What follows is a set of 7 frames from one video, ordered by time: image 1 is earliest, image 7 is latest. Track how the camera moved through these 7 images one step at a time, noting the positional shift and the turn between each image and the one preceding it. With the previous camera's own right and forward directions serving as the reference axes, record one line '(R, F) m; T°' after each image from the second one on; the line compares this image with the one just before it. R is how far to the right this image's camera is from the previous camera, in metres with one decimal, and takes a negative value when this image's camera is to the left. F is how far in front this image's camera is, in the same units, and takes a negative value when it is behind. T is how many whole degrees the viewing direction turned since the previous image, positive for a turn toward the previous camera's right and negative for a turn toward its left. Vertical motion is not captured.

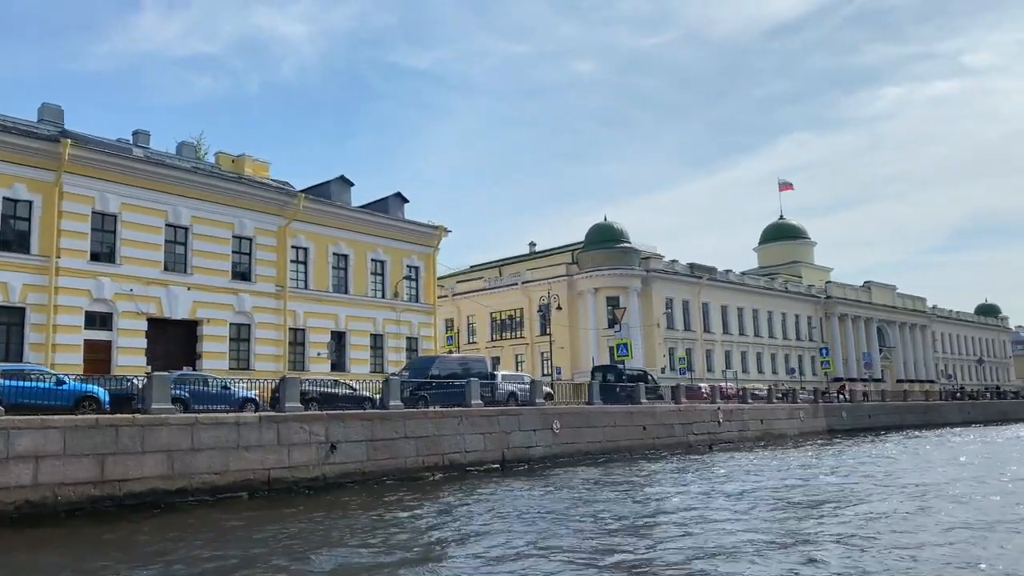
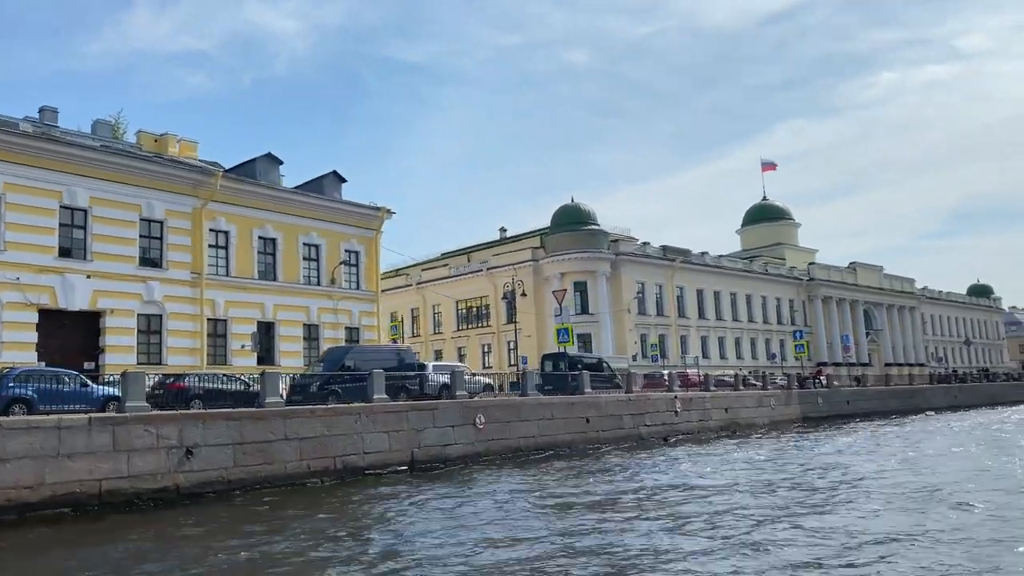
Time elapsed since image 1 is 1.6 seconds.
(+1.8, +2.2) m; 0°
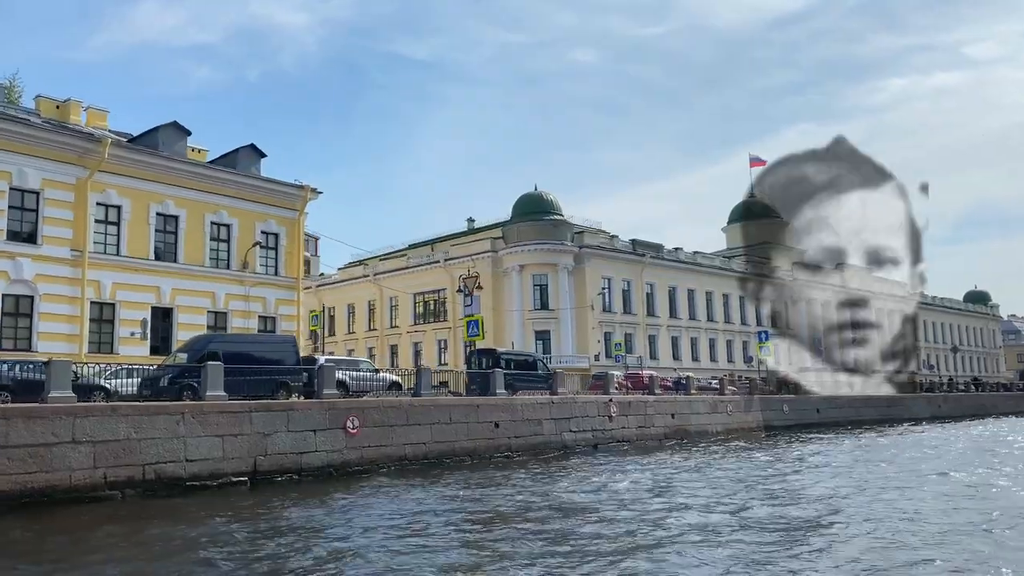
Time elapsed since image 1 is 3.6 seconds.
(+2.3, +2.6) m; 0°
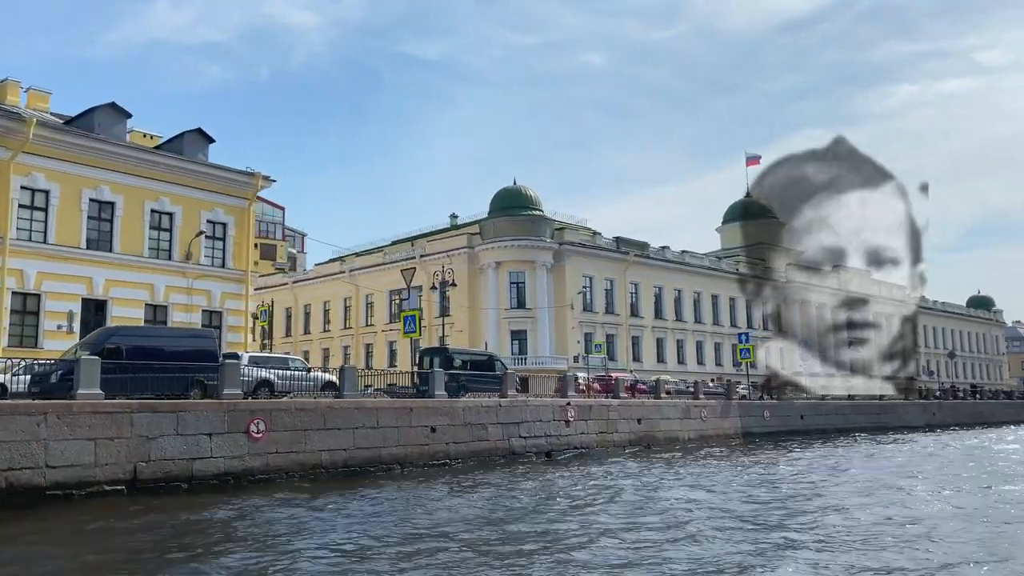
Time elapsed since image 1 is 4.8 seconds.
(+1.4, +1.6) m; 0°
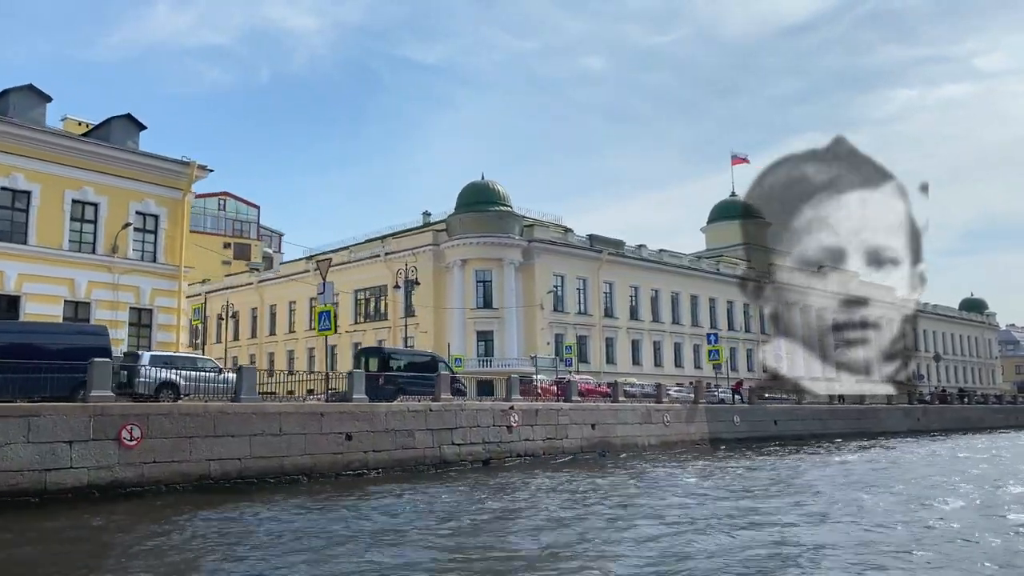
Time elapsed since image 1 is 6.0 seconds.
(+1.4, +1.5) m; 0°
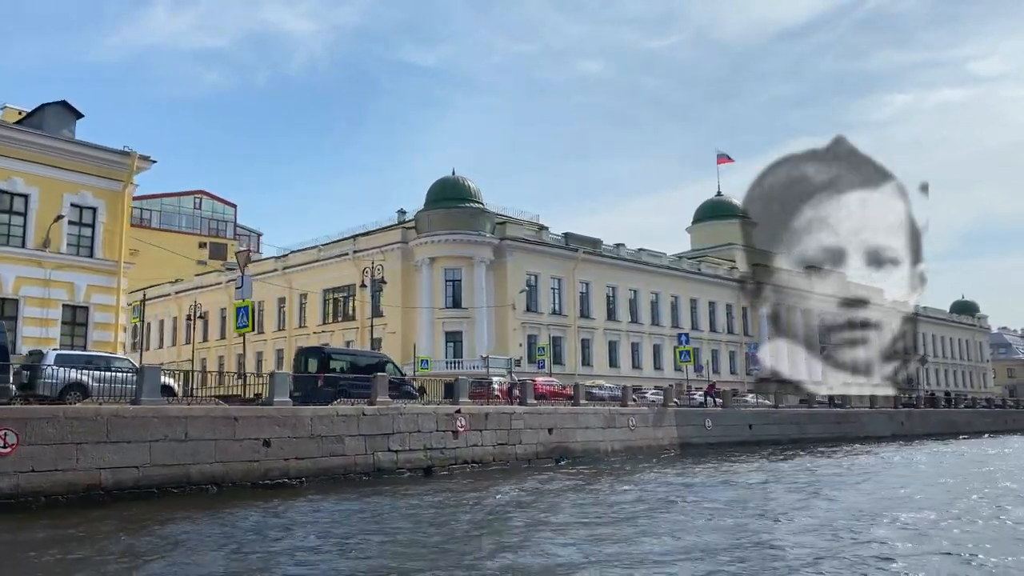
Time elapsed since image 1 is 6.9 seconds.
(+1.1, +1.2) m; 0°
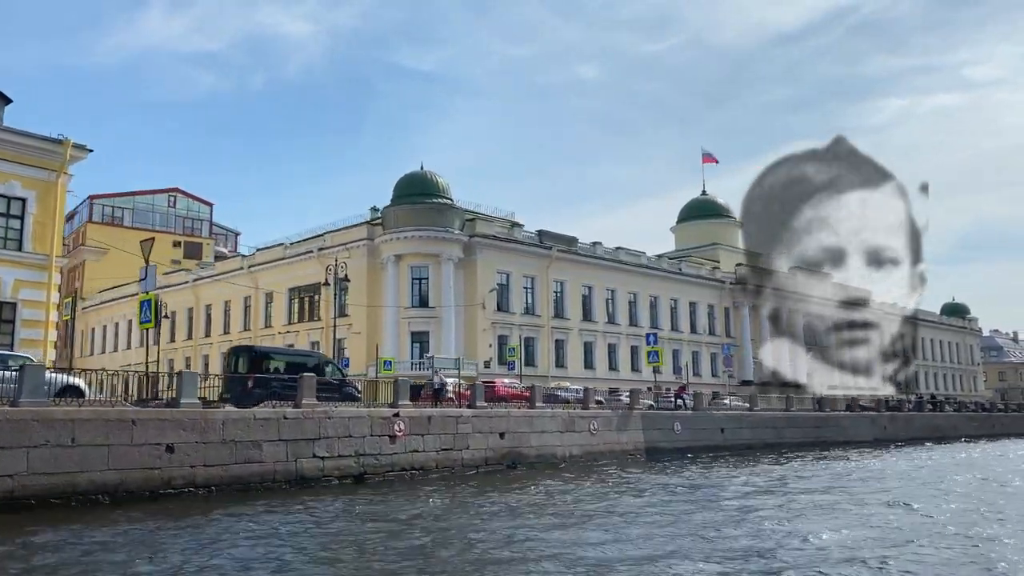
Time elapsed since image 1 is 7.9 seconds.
(+1.1, +1.2) m; 0°
